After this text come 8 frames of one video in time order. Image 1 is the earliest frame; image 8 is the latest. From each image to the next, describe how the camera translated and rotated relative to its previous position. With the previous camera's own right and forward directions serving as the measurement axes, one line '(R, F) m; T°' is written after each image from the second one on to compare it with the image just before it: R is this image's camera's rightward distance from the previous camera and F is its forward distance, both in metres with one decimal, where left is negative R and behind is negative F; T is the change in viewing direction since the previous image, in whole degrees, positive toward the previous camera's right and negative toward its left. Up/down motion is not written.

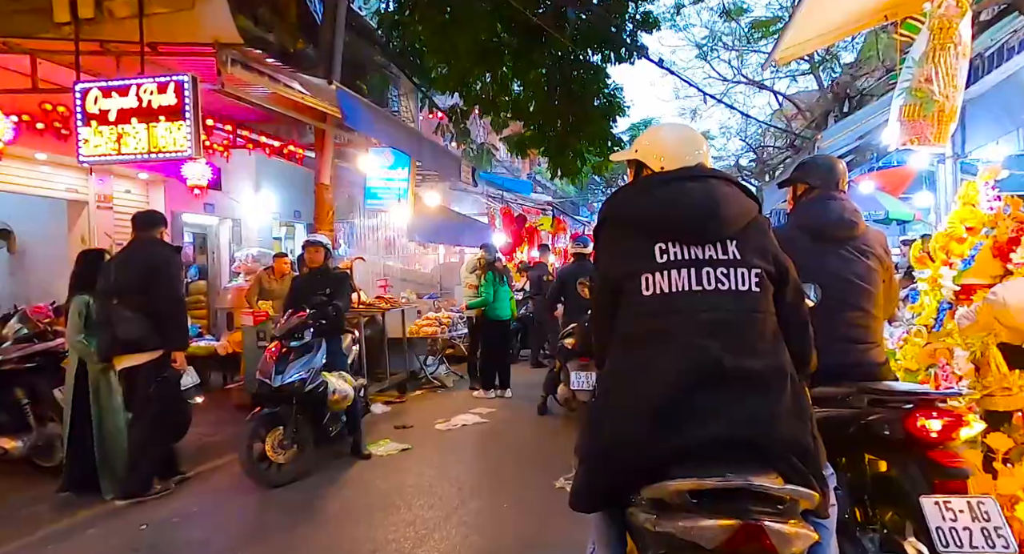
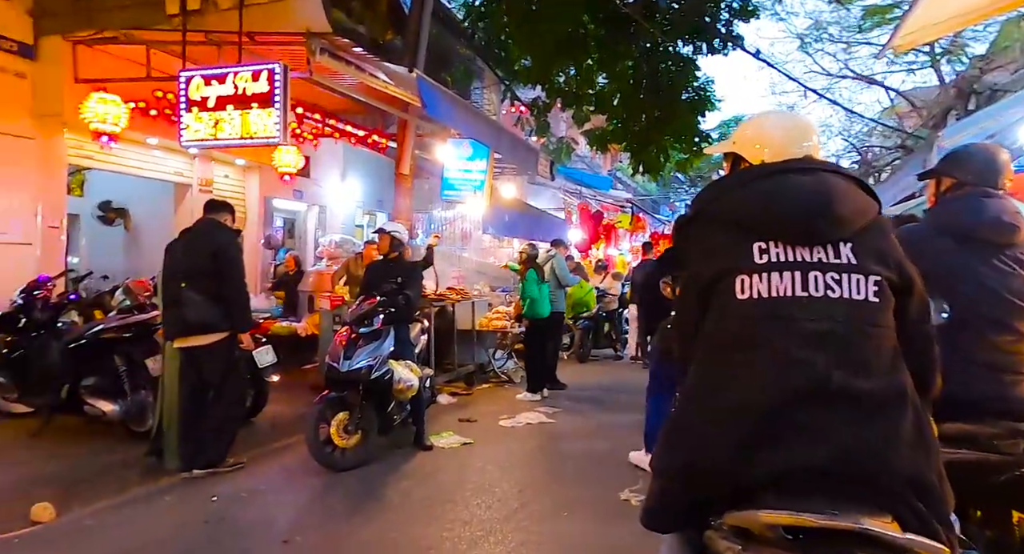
(0.0, +0.2) m; -6°
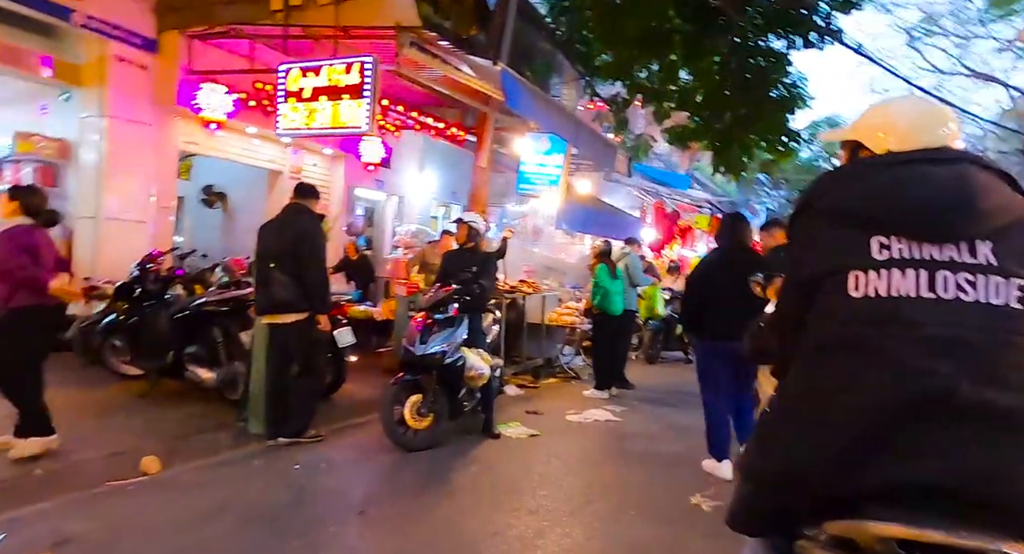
(-0.1, 0.0) m; -6°
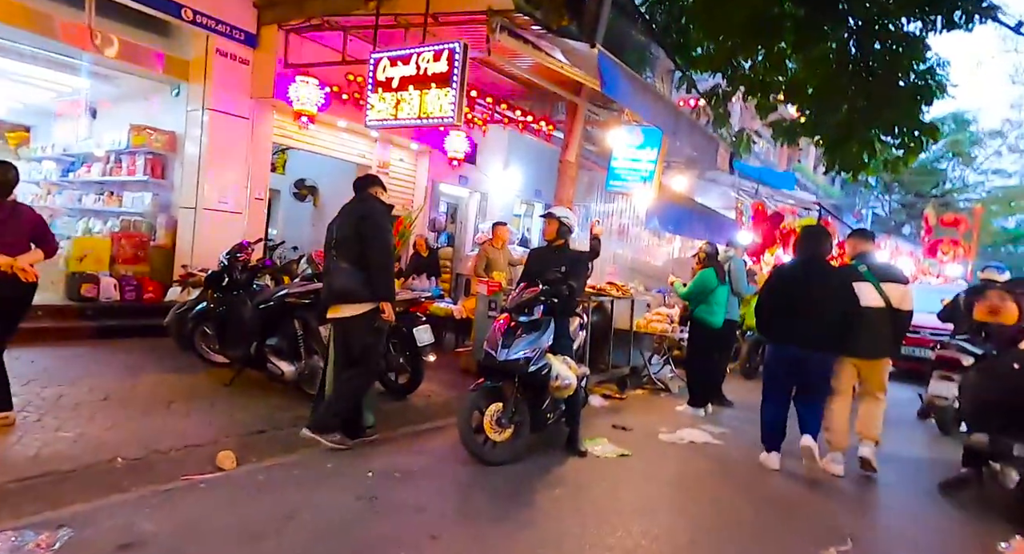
(-0.1, +0.4) m; -7°
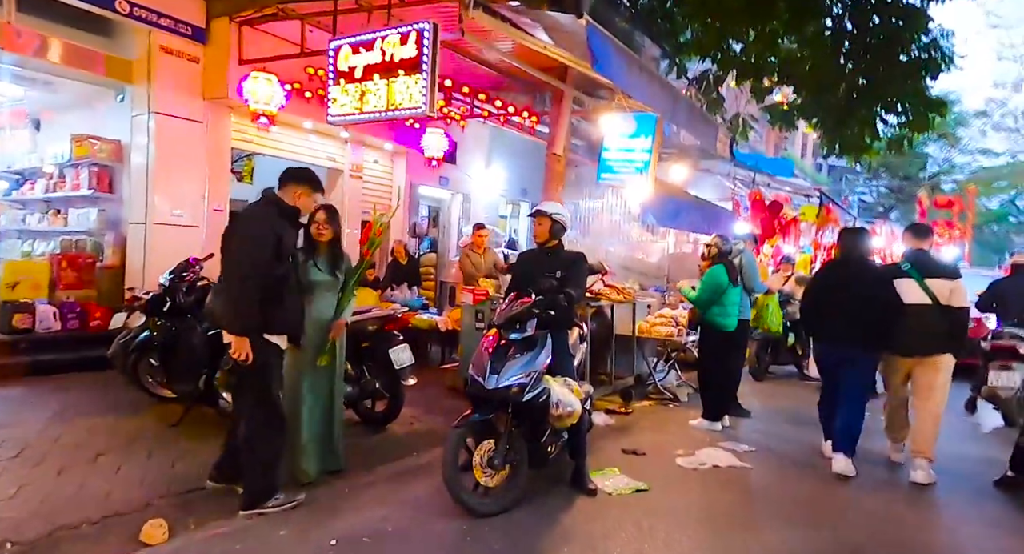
(0.0, +0.8) m; +1°
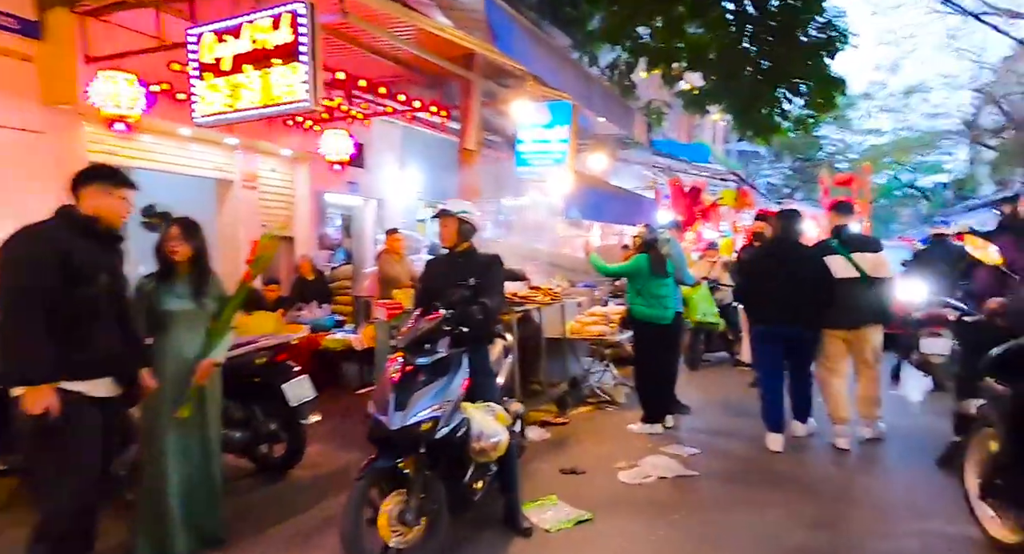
(+0.1, +0.6) m; +6°
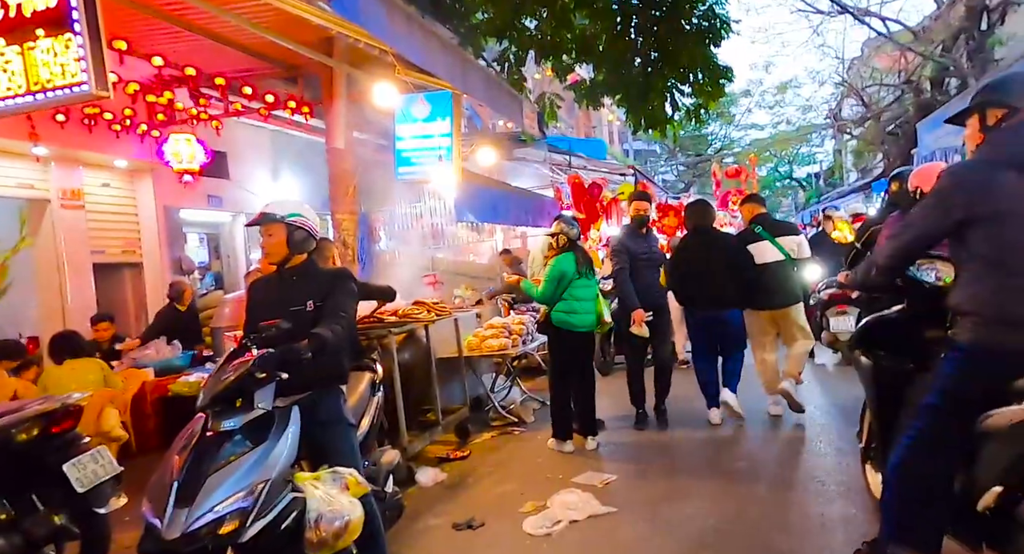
(+0.3, +0.9) m; +8°
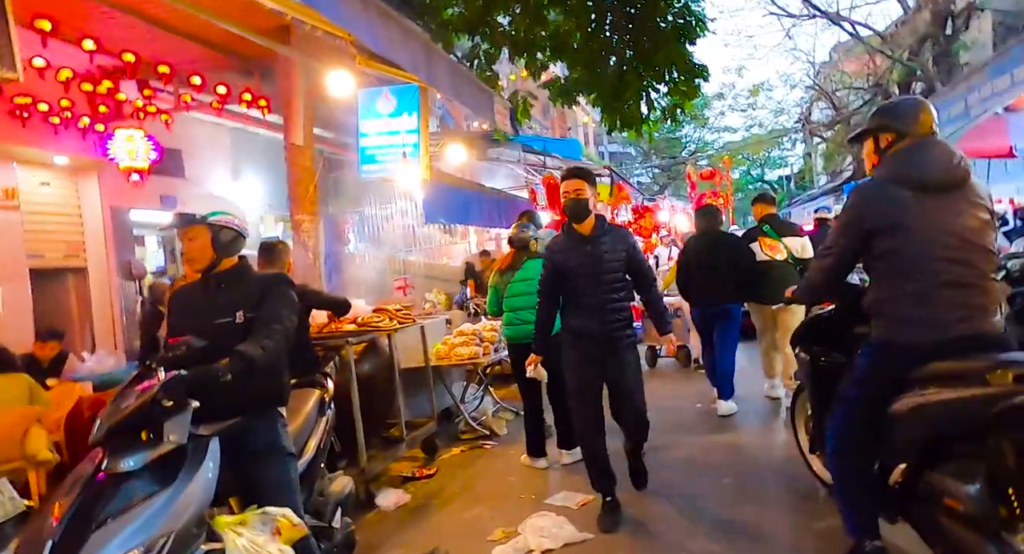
(+0.1, +0.4) m; +2°
